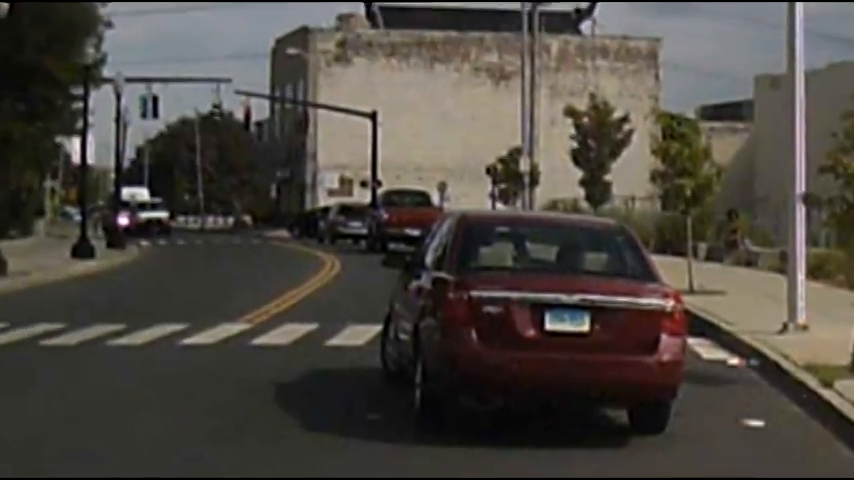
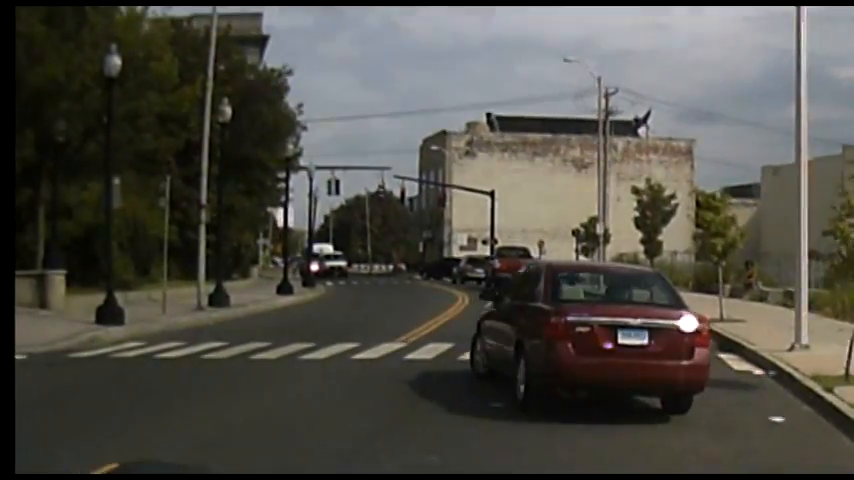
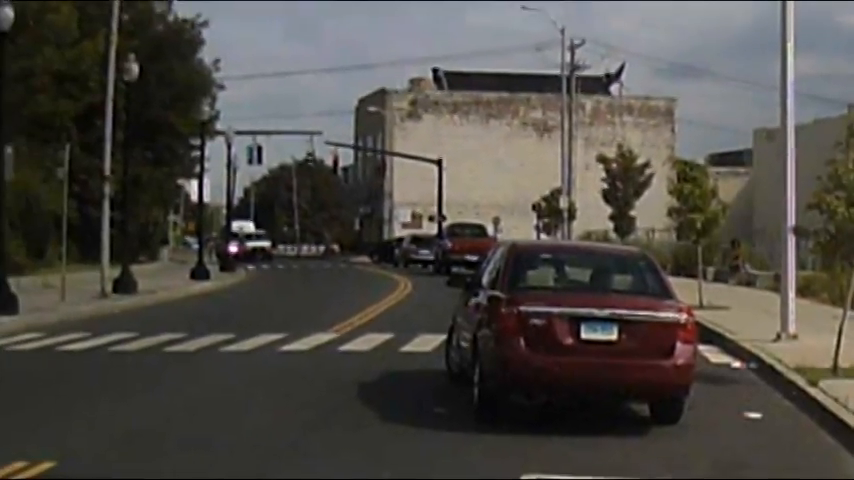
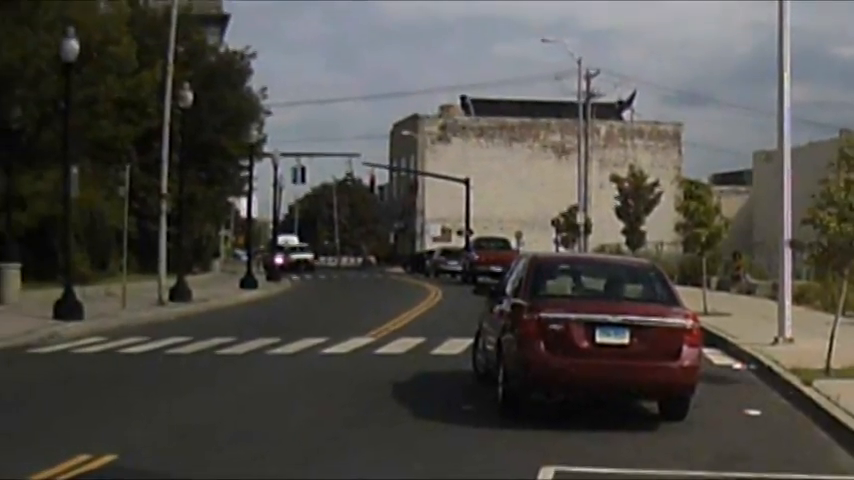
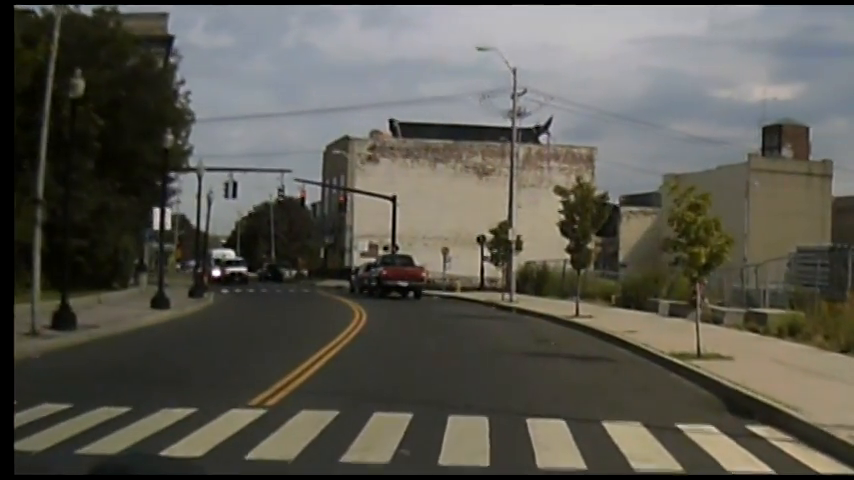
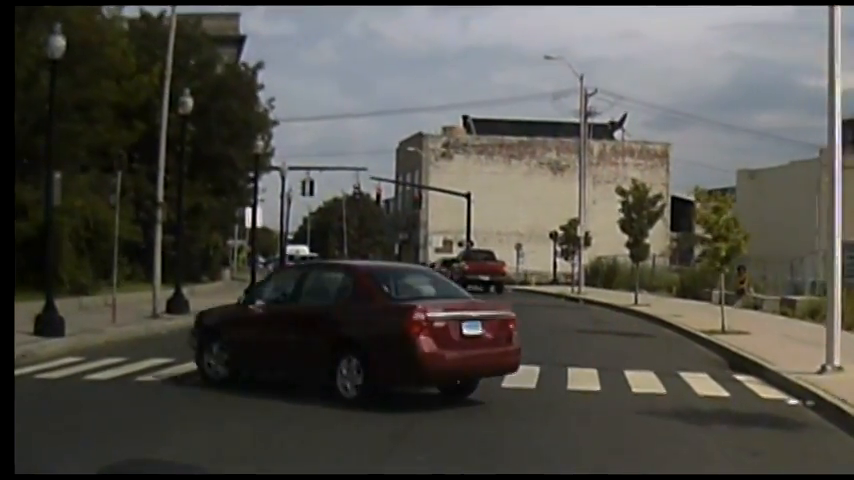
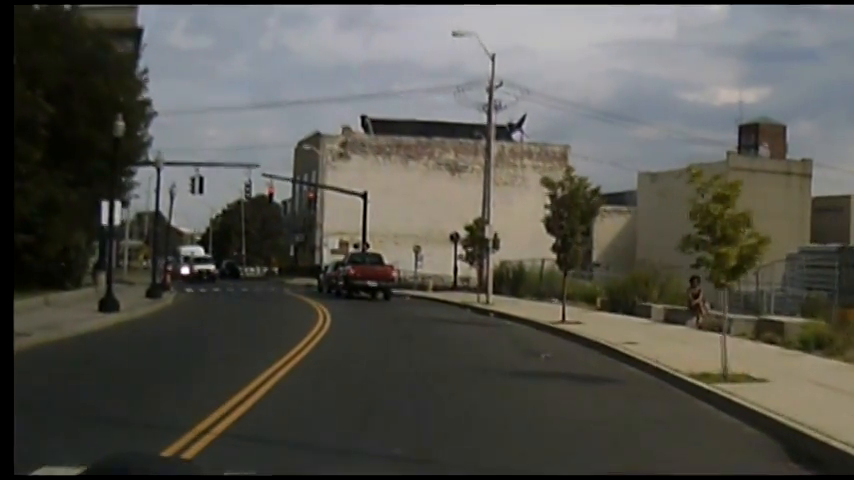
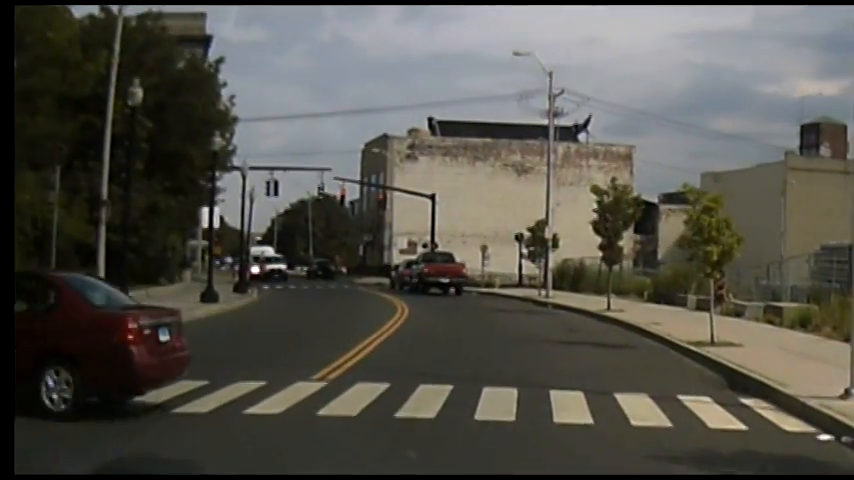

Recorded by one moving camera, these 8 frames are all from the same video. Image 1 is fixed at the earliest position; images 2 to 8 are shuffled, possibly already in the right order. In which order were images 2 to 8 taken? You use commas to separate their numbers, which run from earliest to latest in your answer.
3, 4, 2, 6, 8, 5, 7
